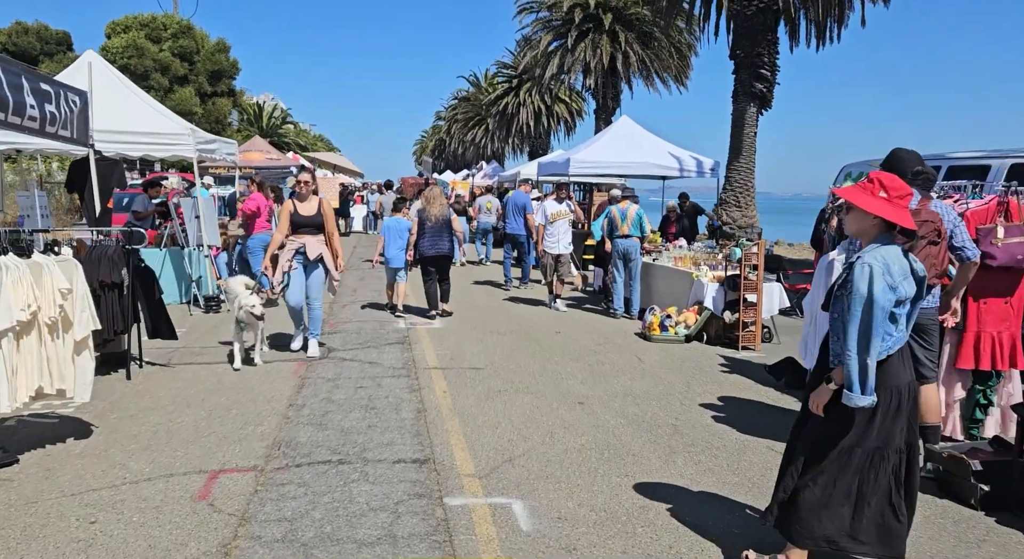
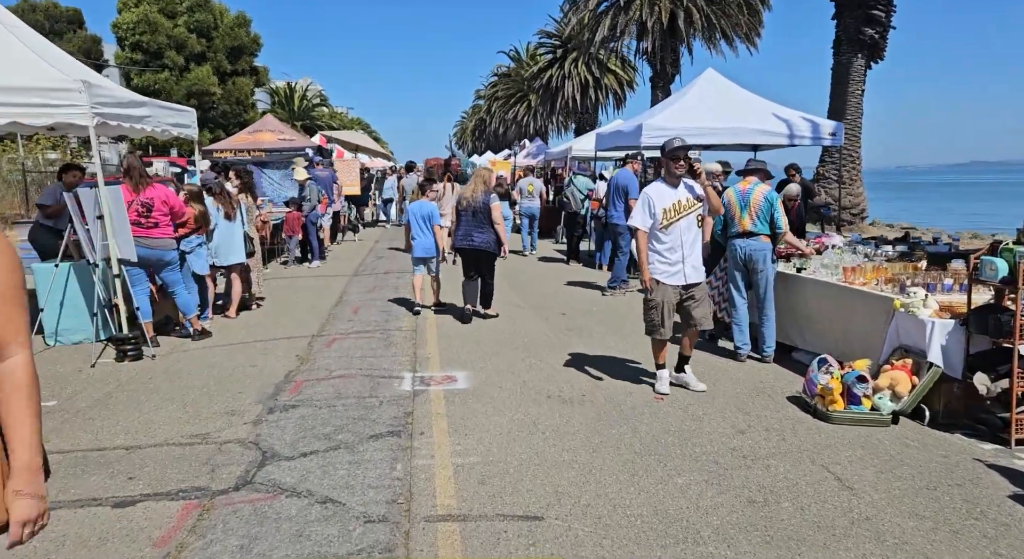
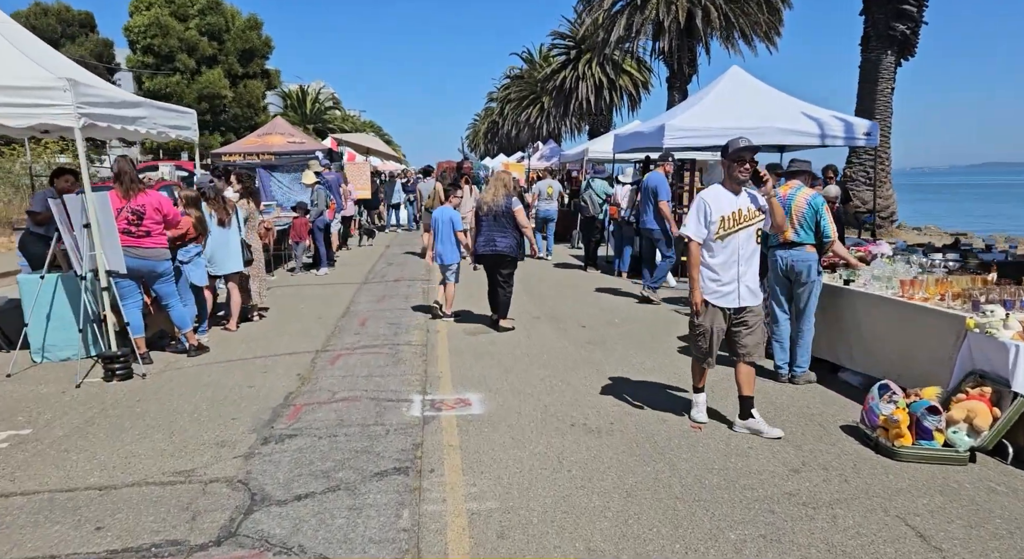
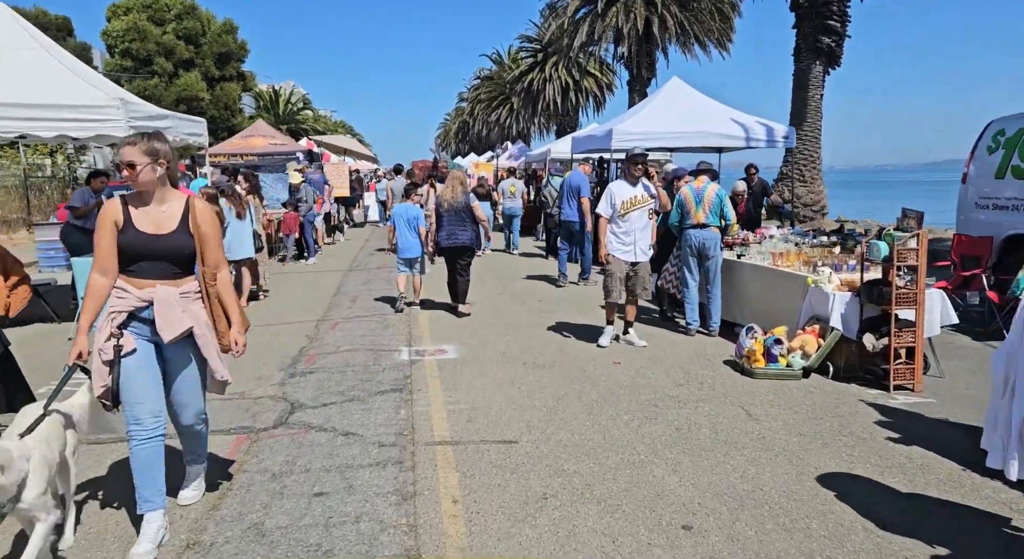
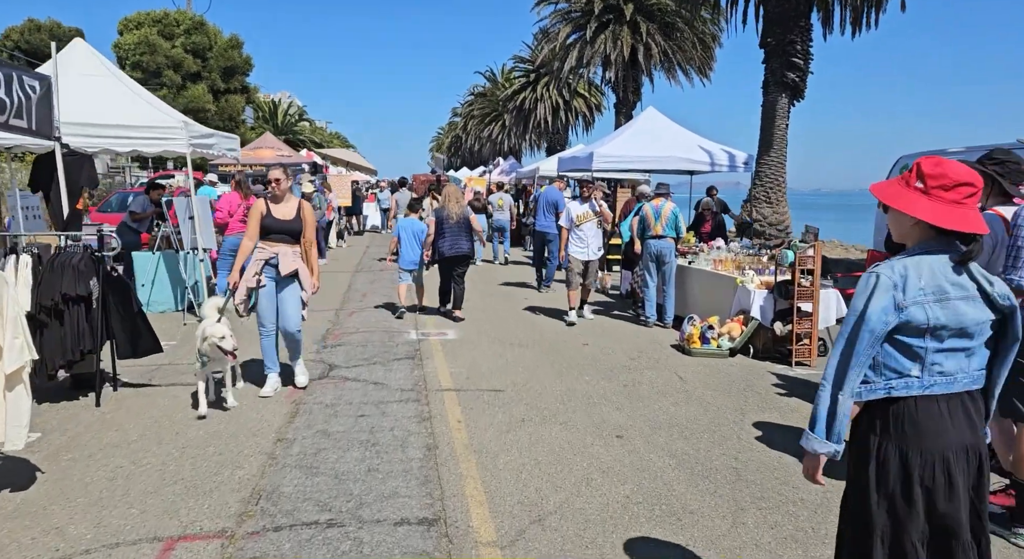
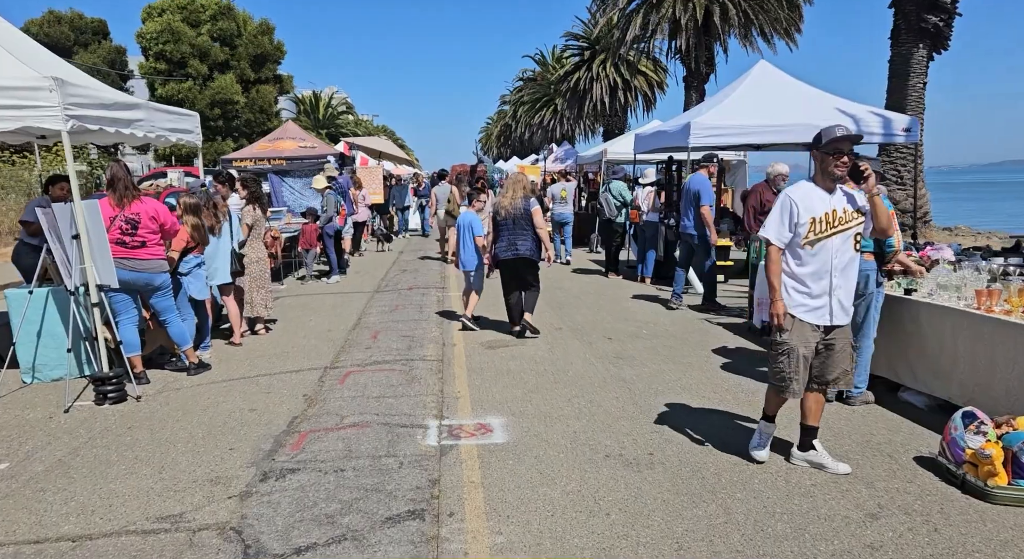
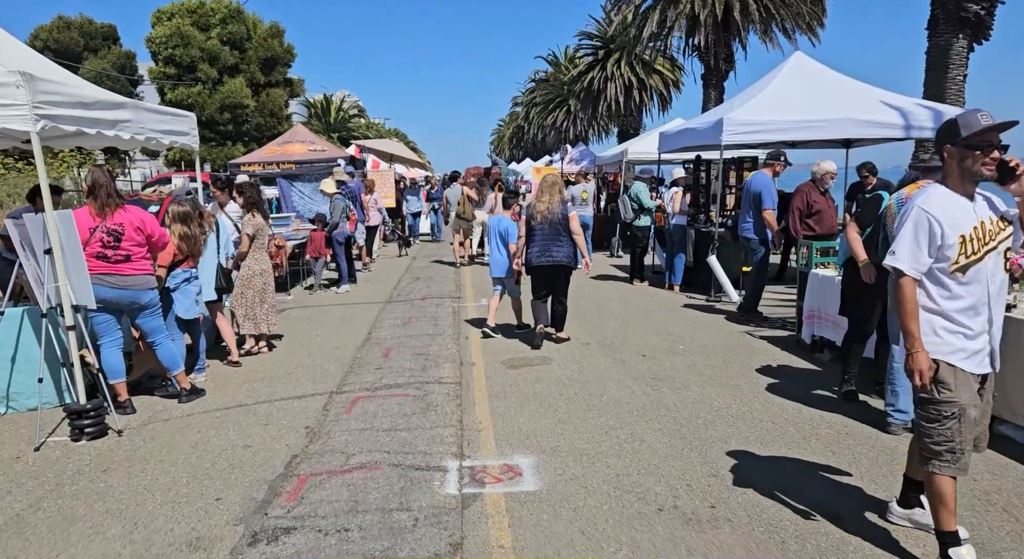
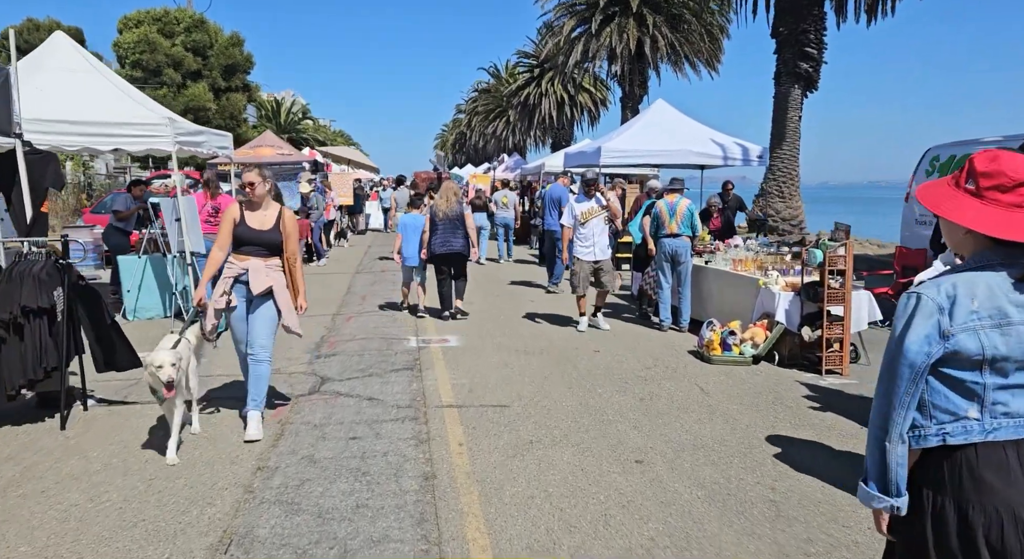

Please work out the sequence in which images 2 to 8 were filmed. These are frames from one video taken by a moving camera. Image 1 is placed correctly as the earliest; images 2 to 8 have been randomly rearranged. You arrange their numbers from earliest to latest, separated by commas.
5, 8, 4, 2, 3, 6, 7
